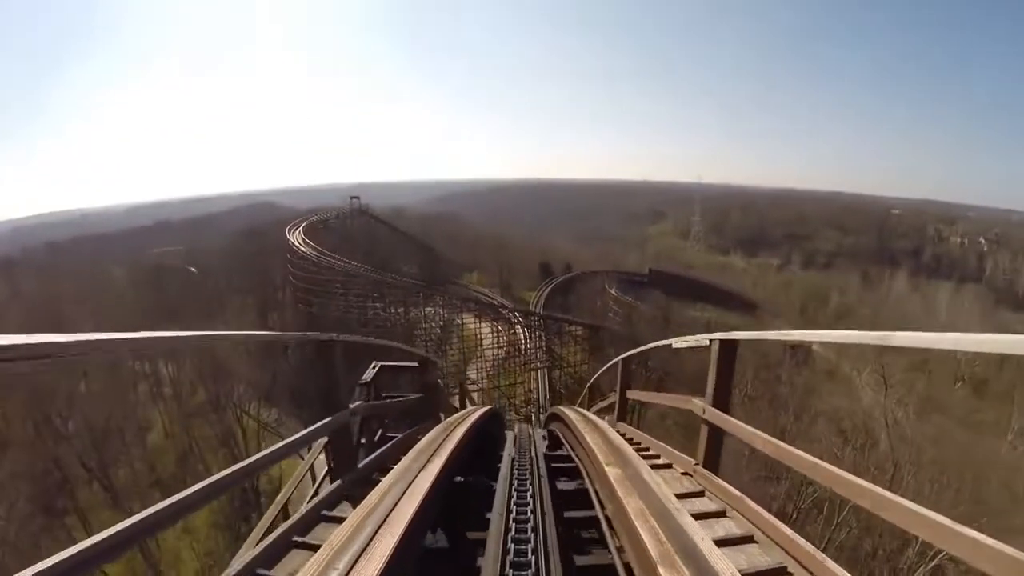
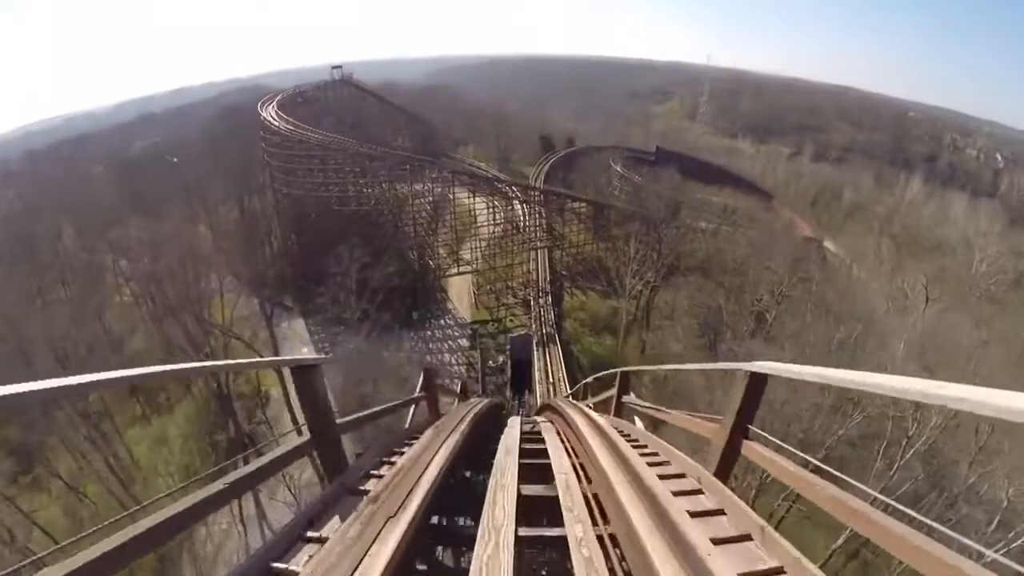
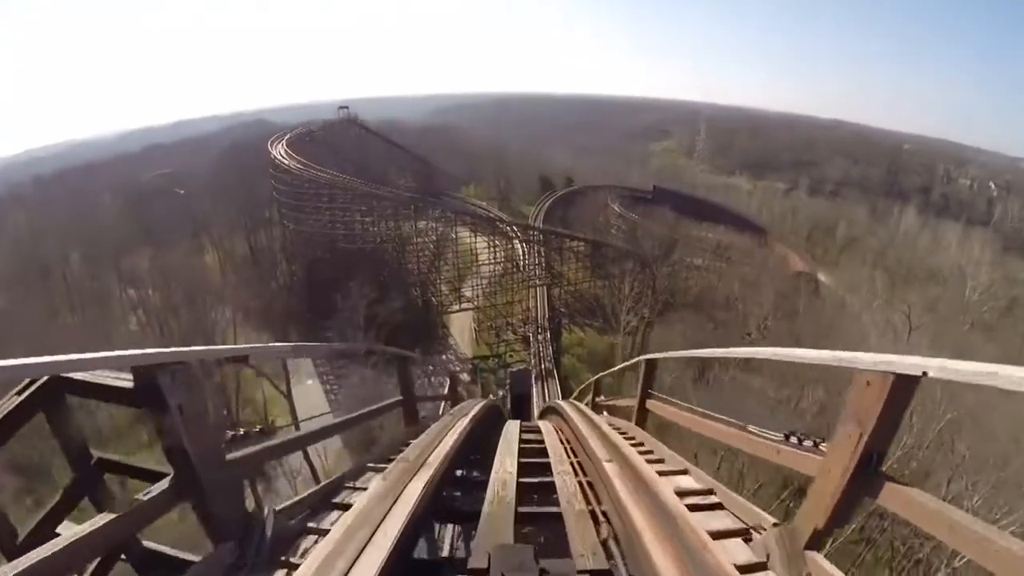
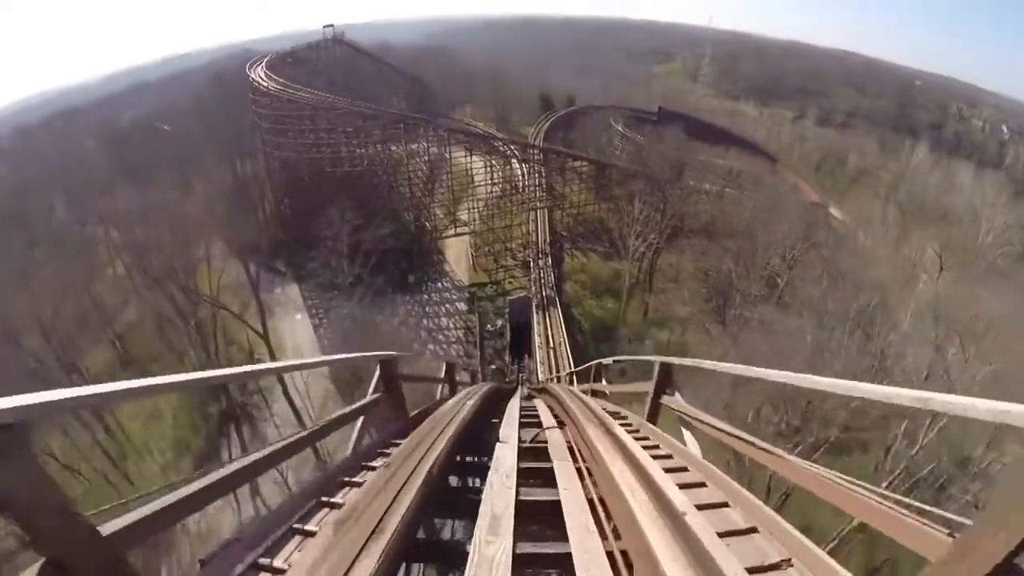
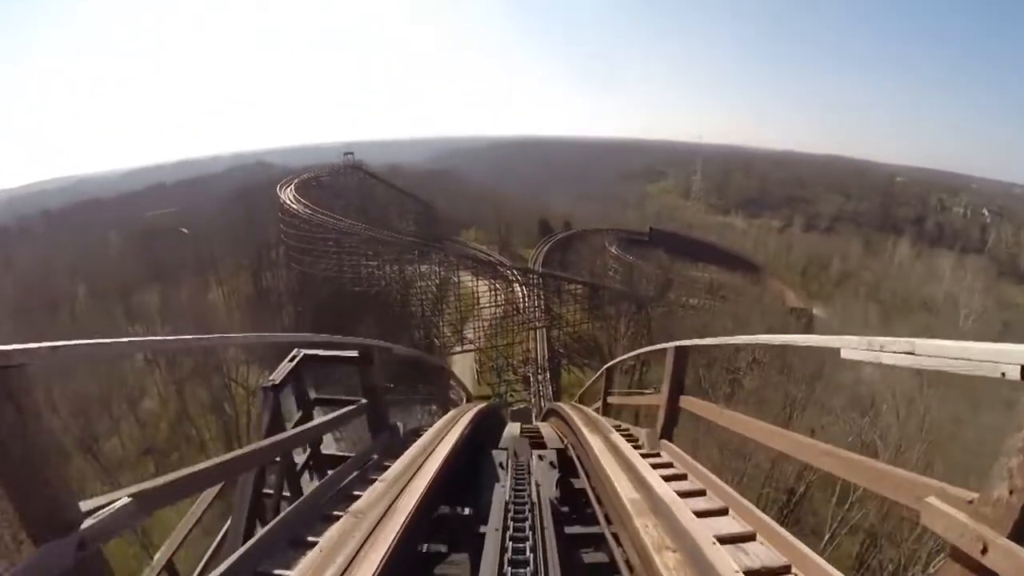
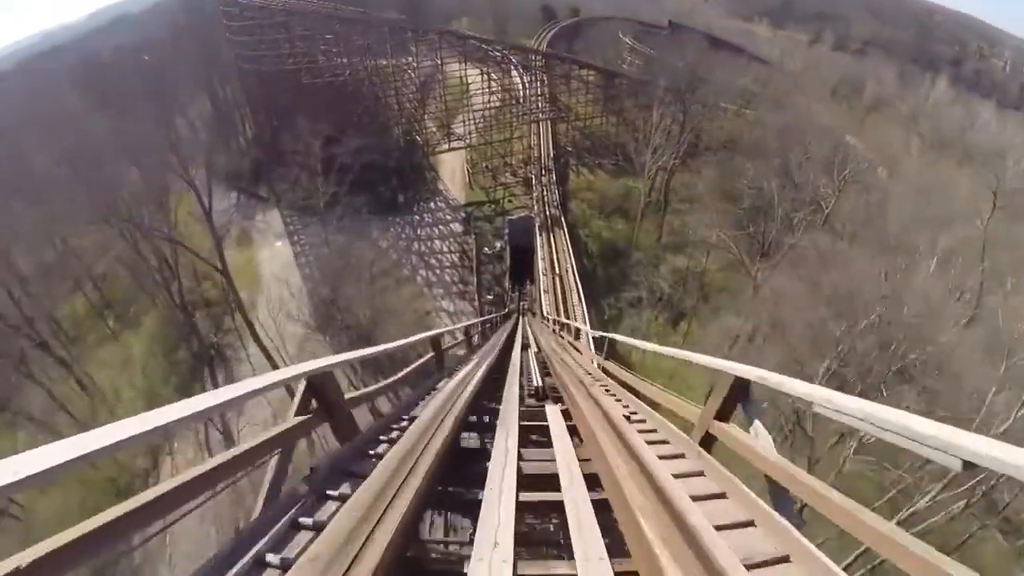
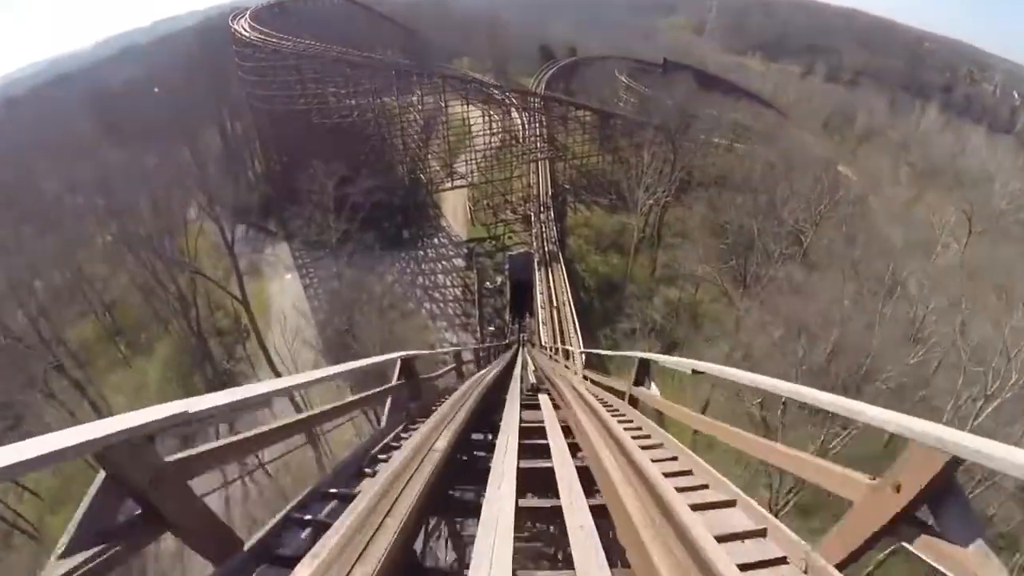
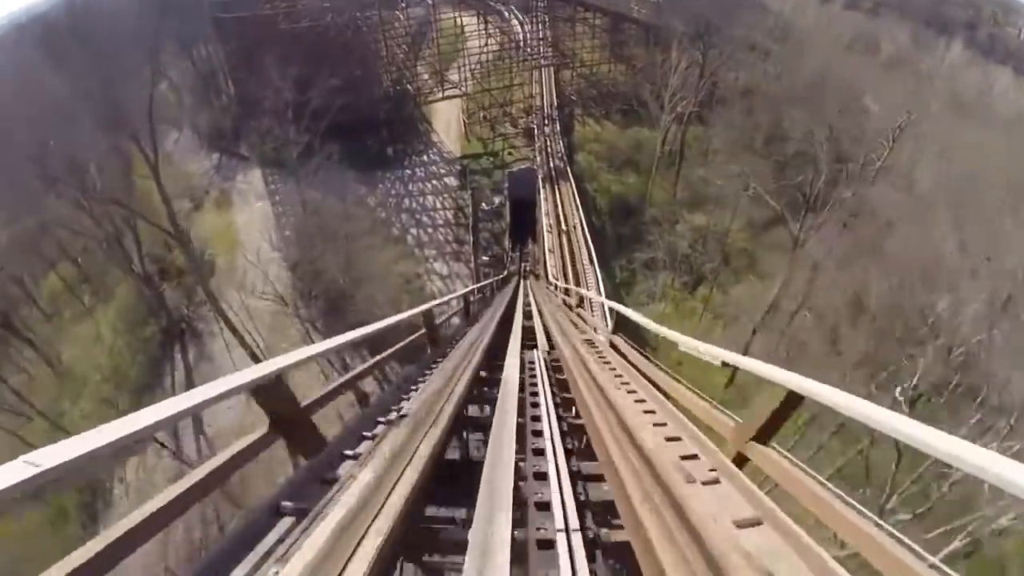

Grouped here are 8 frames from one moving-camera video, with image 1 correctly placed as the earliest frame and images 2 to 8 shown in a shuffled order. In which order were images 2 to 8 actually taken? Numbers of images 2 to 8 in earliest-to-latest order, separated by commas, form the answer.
5, 3, 2, 4, 7, 6, 8
